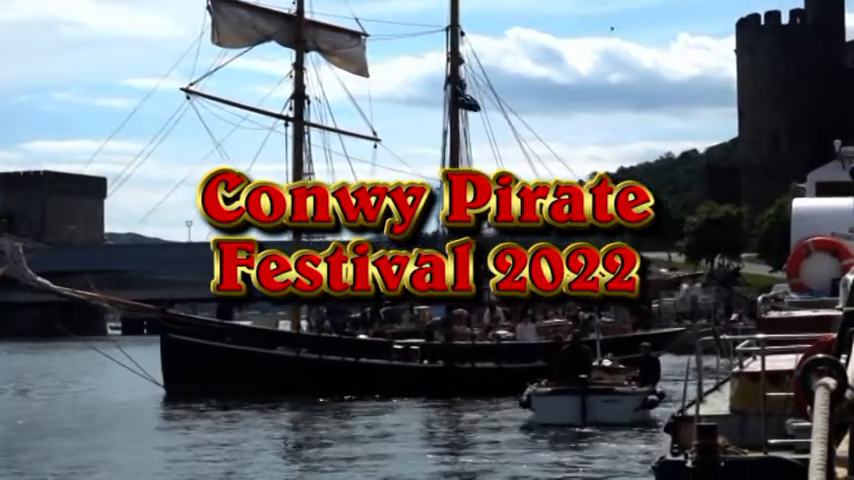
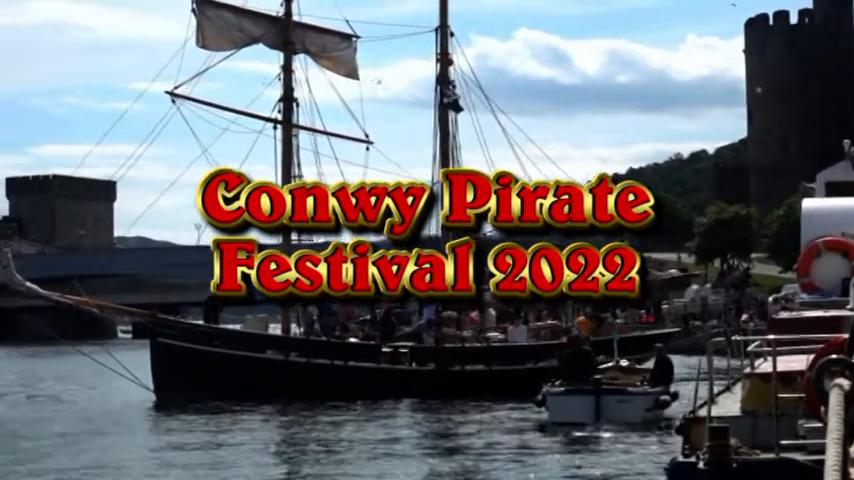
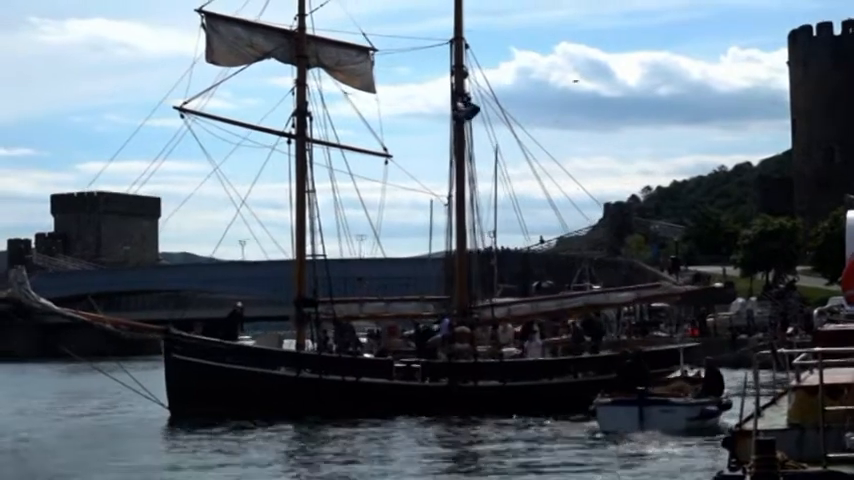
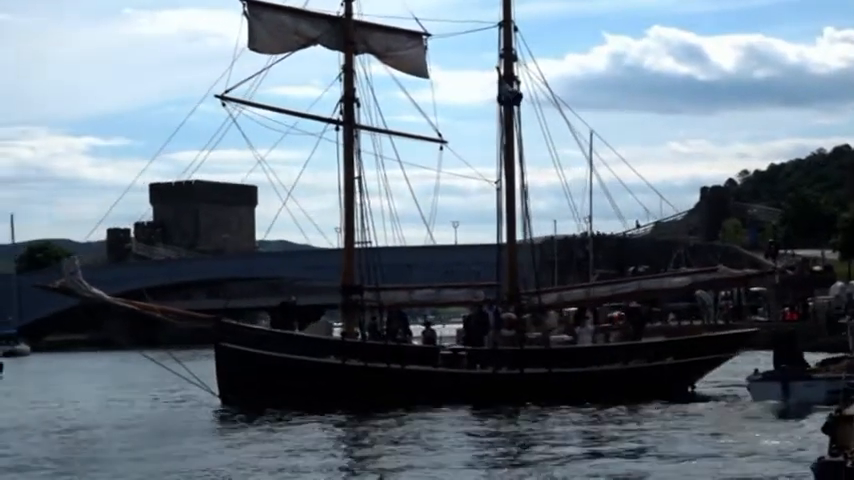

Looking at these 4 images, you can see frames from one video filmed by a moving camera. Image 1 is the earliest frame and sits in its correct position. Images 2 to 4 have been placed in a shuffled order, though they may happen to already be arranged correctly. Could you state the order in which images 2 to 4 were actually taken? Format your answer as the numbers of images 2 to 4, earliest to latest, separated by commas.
2, 3, 4
